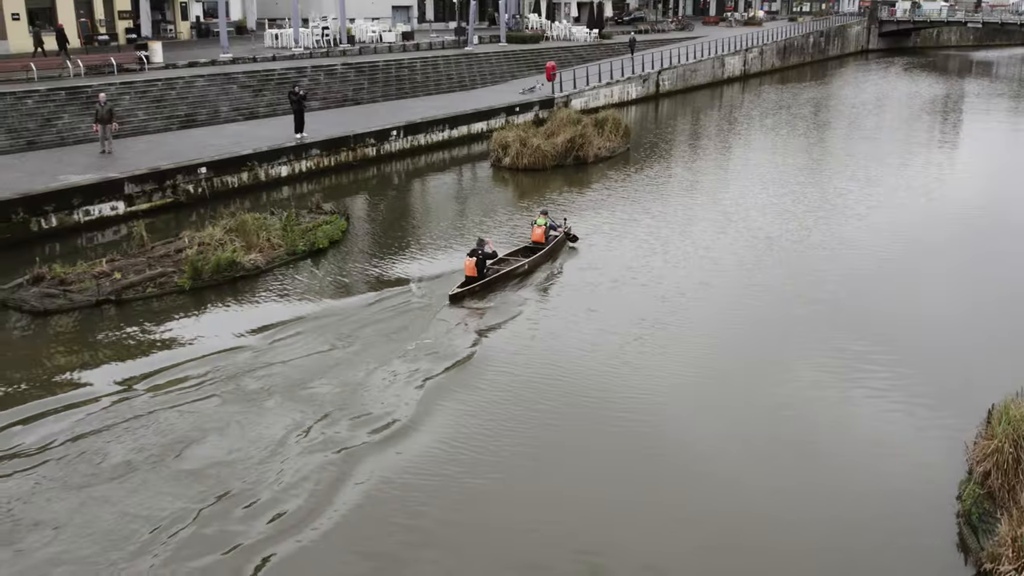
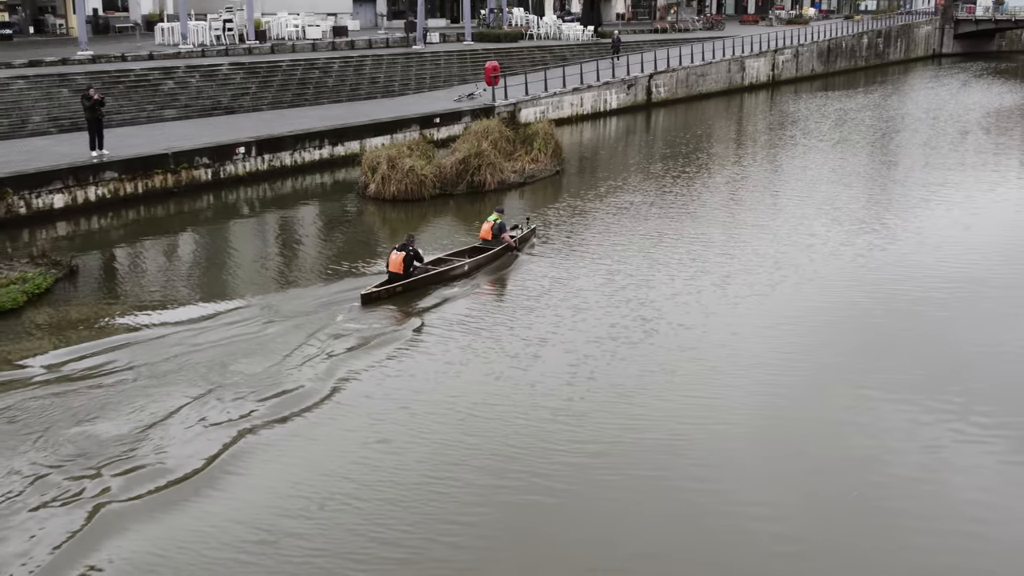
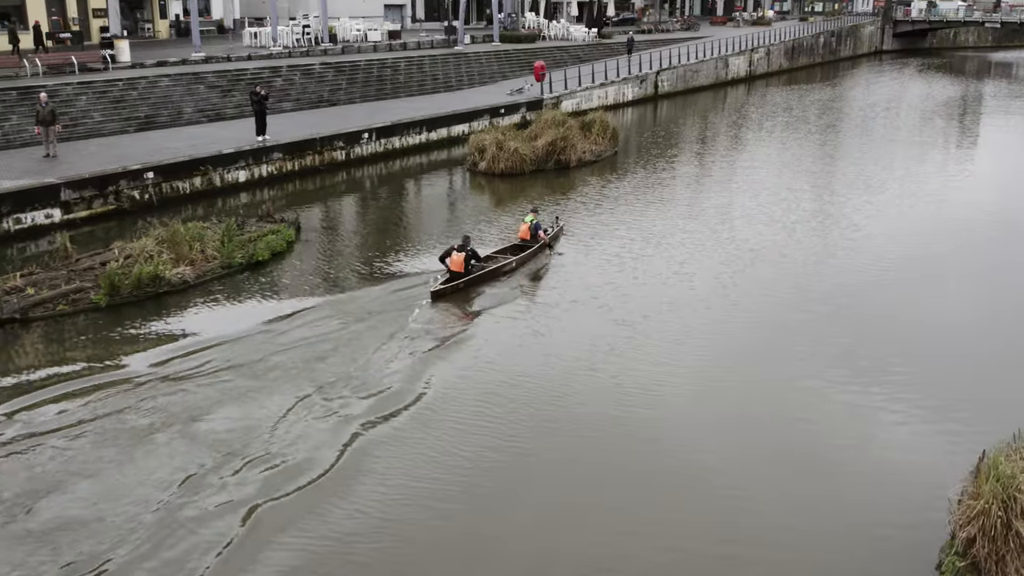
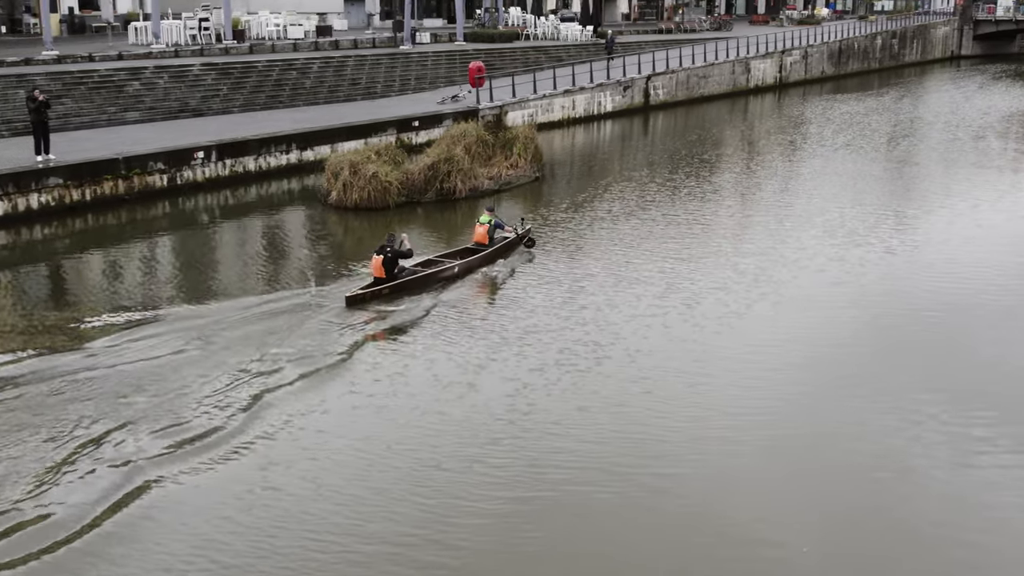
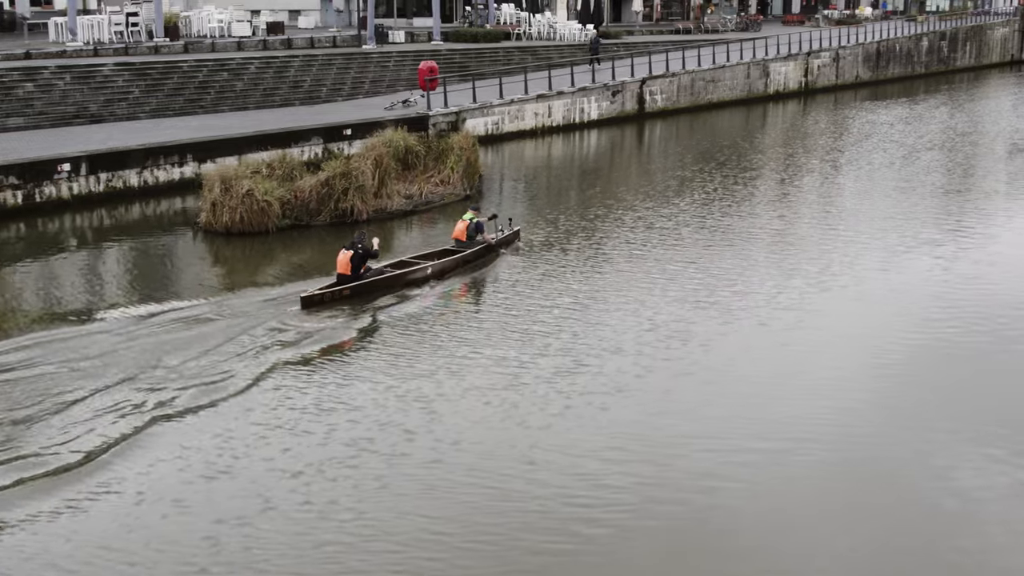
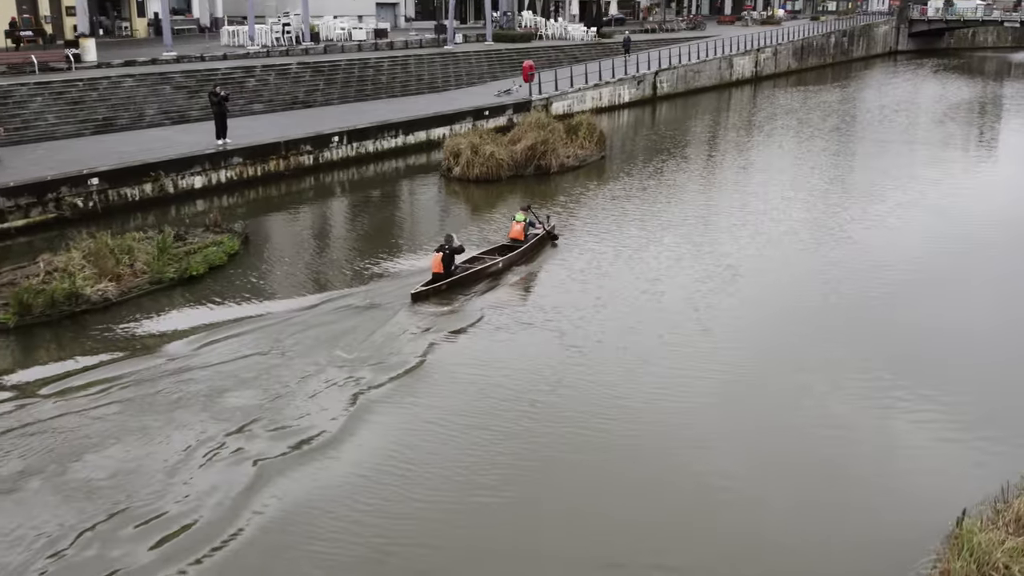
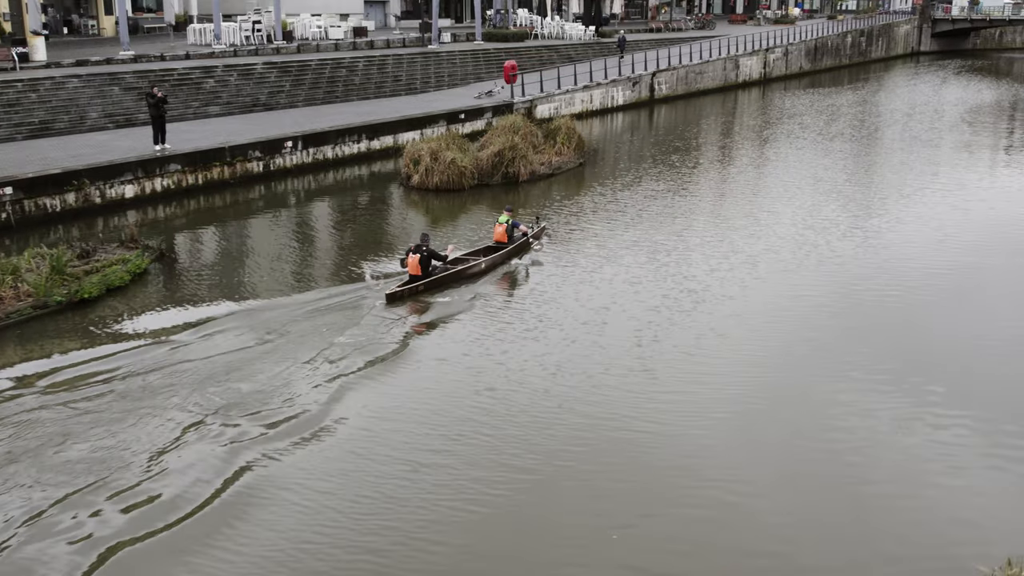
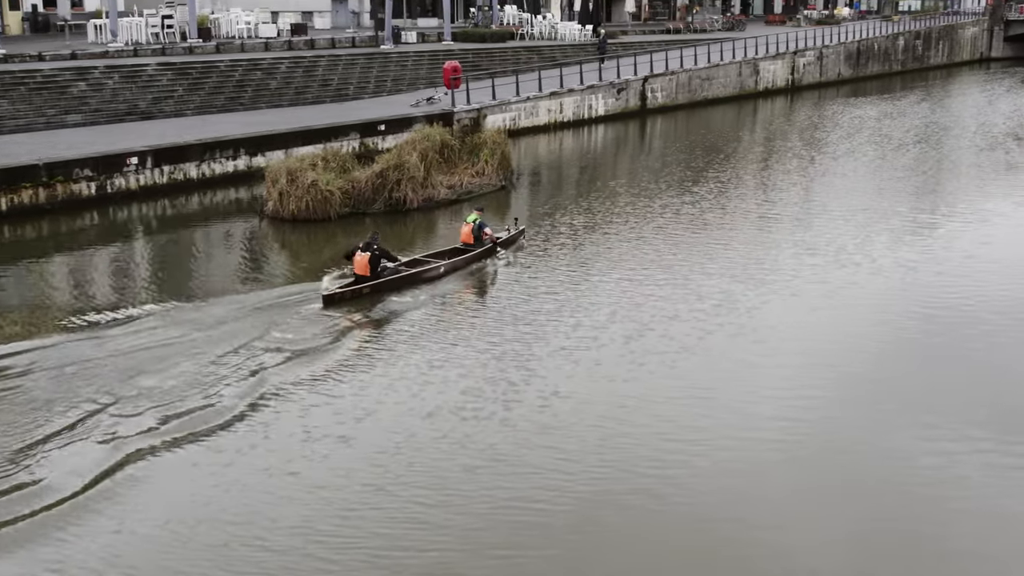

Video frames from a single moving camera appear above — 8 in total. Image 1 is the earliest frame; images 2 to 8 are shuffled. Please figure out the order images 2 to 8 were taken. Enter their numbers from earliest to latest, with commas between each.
3, 6, 7, 2, 4, 8, 5
